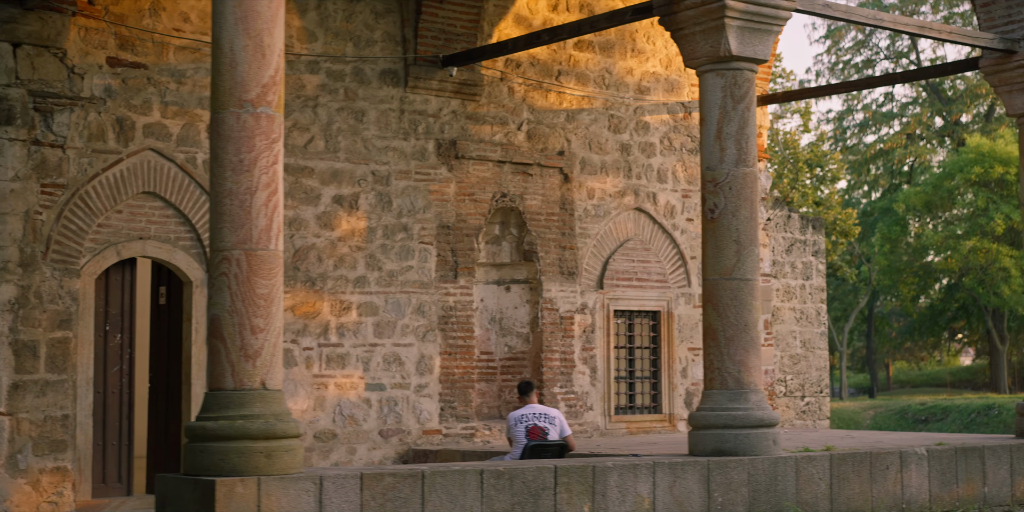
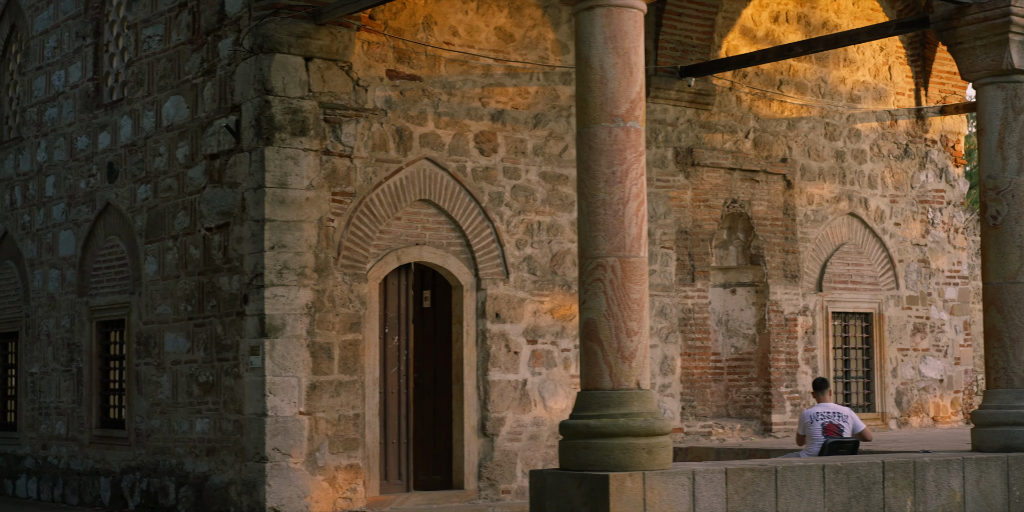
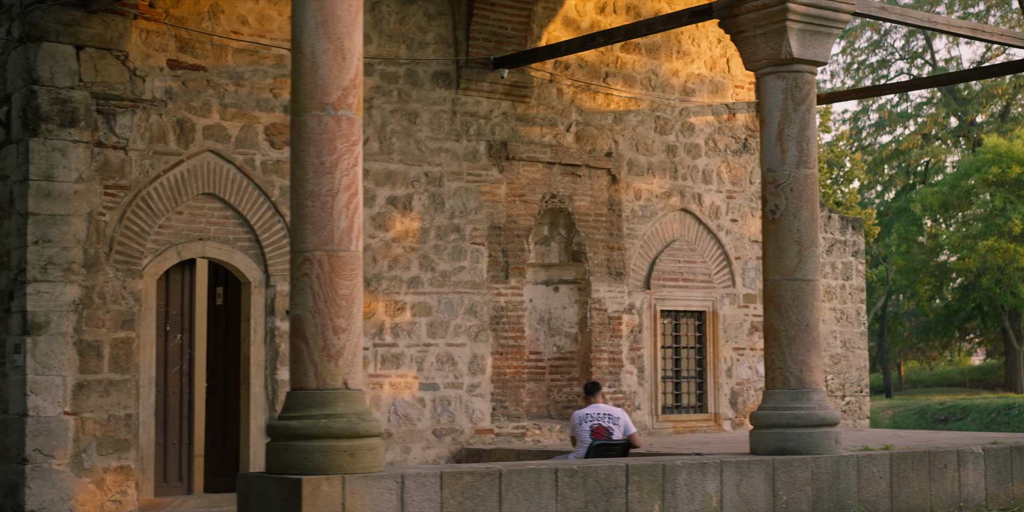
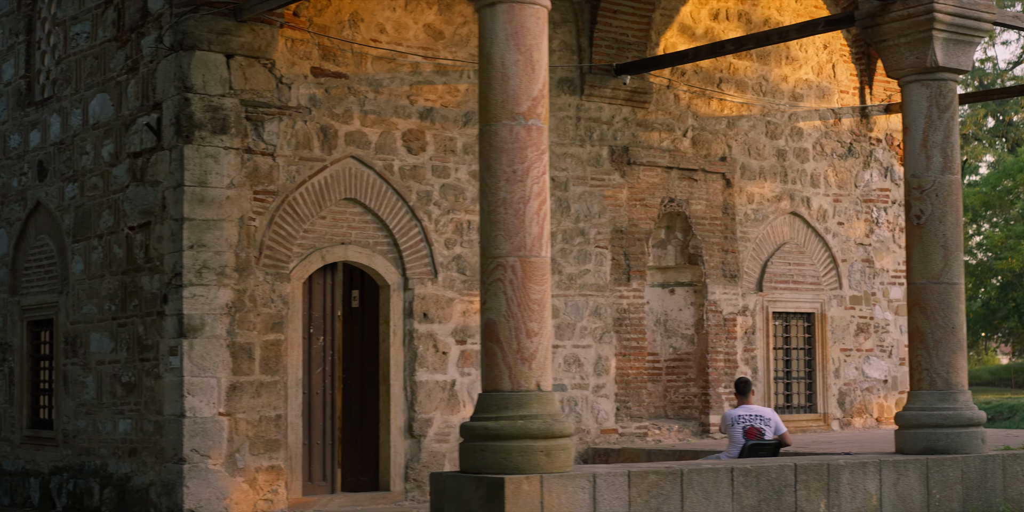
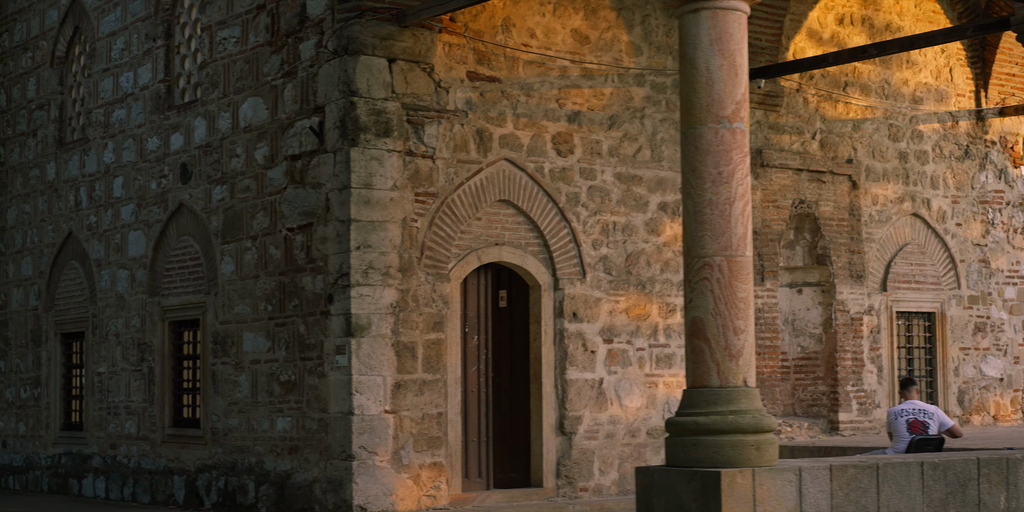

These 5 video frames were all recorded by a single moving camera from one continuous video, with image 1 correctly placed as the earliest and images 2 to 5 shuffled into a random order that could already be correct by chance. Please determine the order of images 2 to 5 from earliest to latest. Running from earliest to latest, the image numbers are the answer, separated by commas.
3, 4, 2, 5
